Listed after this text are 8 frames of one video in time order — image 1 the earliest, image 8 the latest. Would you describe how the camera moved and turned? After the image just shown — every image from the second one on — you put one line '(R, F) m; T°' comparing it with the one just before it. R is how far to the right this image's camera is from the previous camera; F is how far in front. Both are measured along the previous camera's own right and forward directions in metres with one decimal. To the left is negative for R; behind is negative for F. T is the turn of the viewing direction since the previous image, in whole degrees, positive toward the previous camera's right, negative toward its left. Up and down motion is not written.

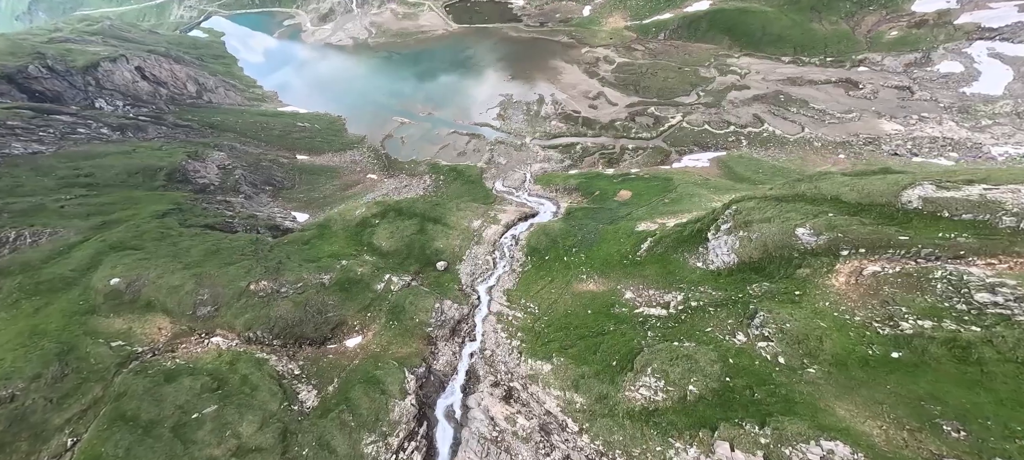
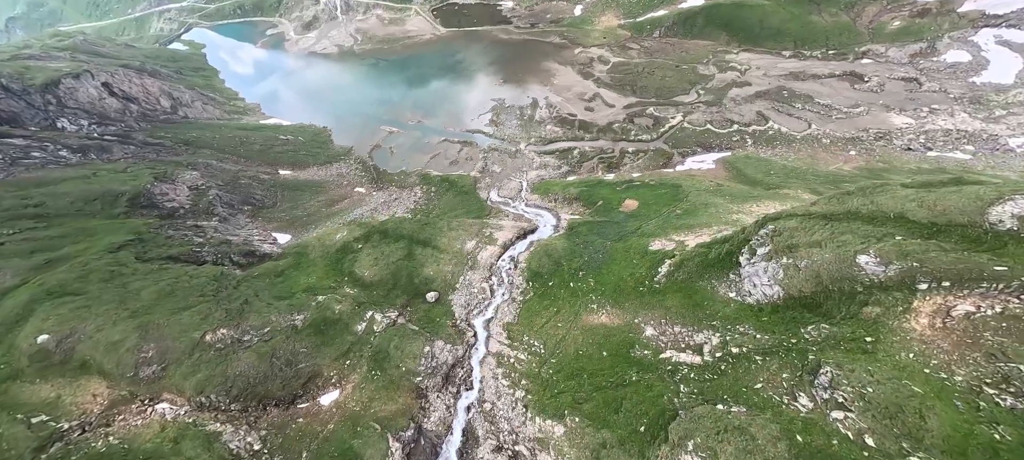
(-0.1, +4.5) m; +1°
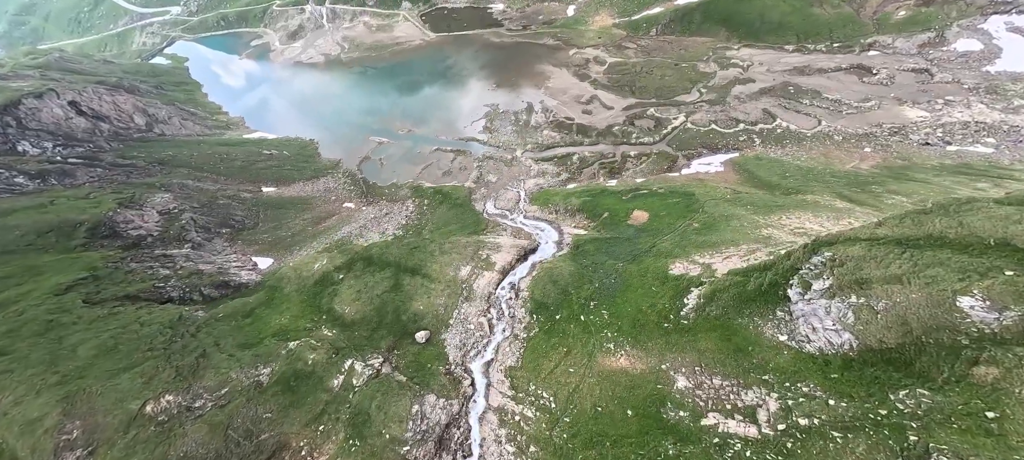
(-0.1, +4.5) m; 0°
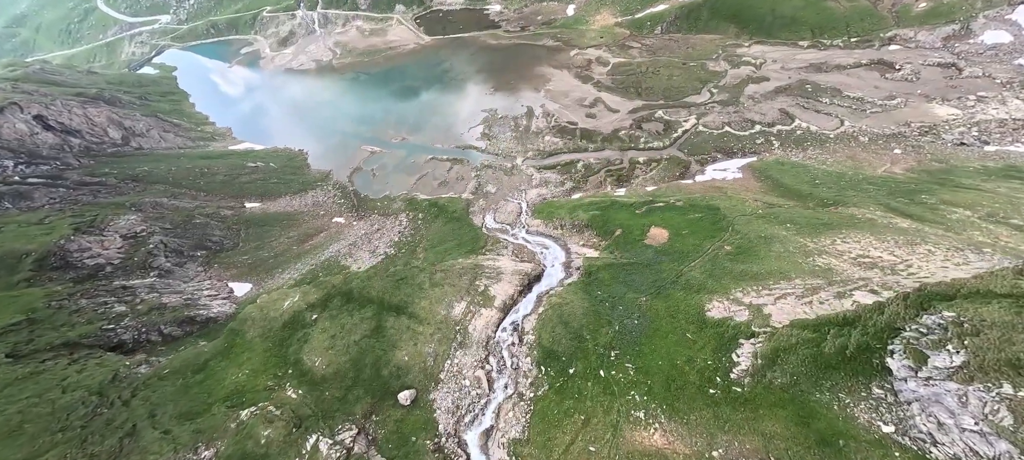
(0.0, +5.5) m; 0°
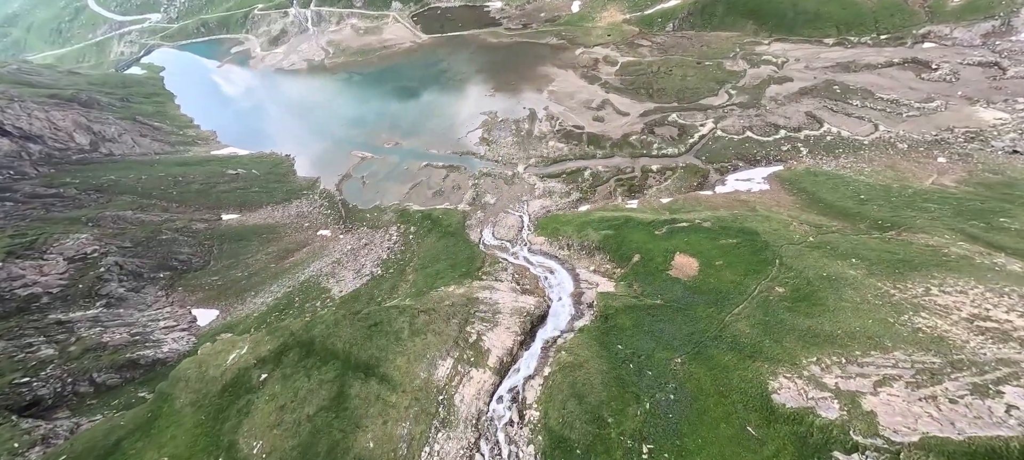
(+0.2, +6.4) m; 0°
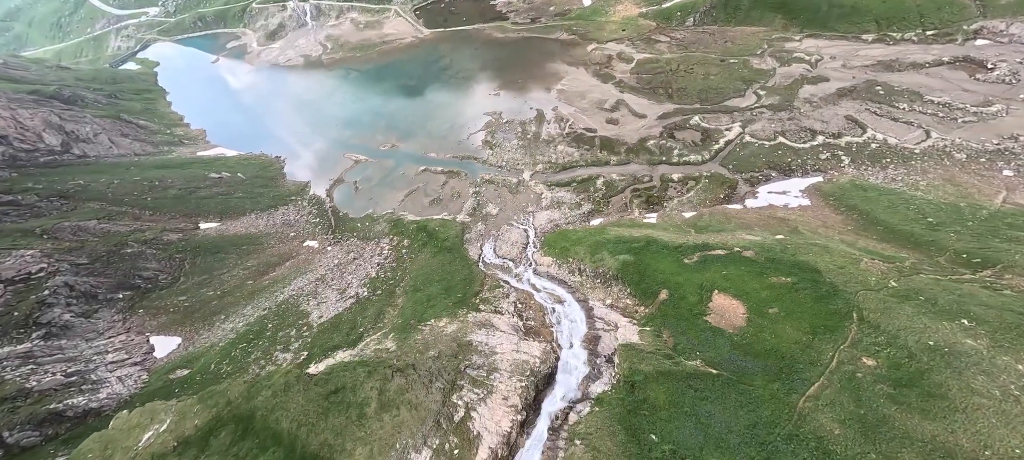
(+0.3, +6.4) m; -1°
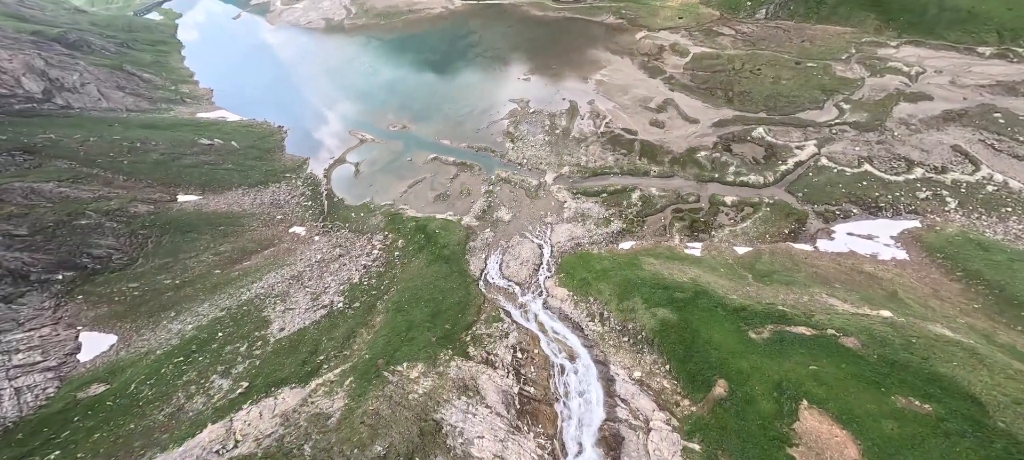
(+0.6, +9.2) m; -3°
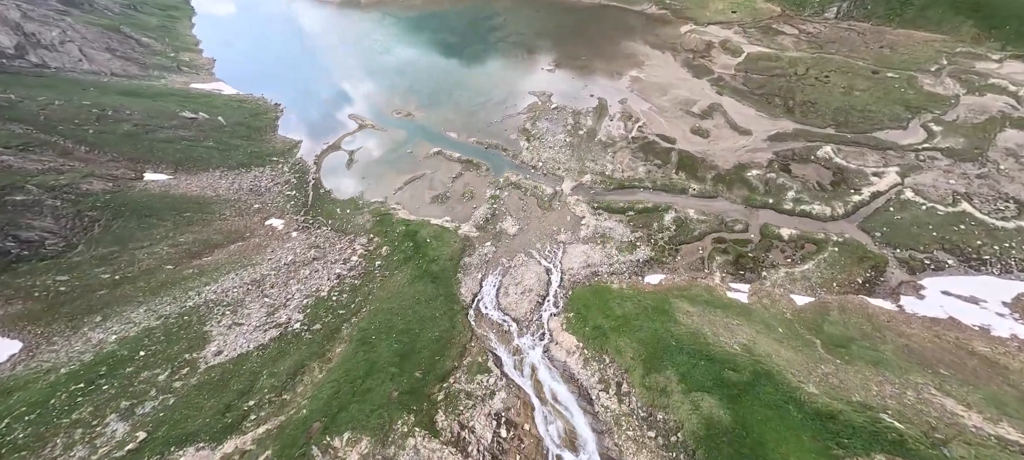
(+1.0, +8.2) m; -2°
